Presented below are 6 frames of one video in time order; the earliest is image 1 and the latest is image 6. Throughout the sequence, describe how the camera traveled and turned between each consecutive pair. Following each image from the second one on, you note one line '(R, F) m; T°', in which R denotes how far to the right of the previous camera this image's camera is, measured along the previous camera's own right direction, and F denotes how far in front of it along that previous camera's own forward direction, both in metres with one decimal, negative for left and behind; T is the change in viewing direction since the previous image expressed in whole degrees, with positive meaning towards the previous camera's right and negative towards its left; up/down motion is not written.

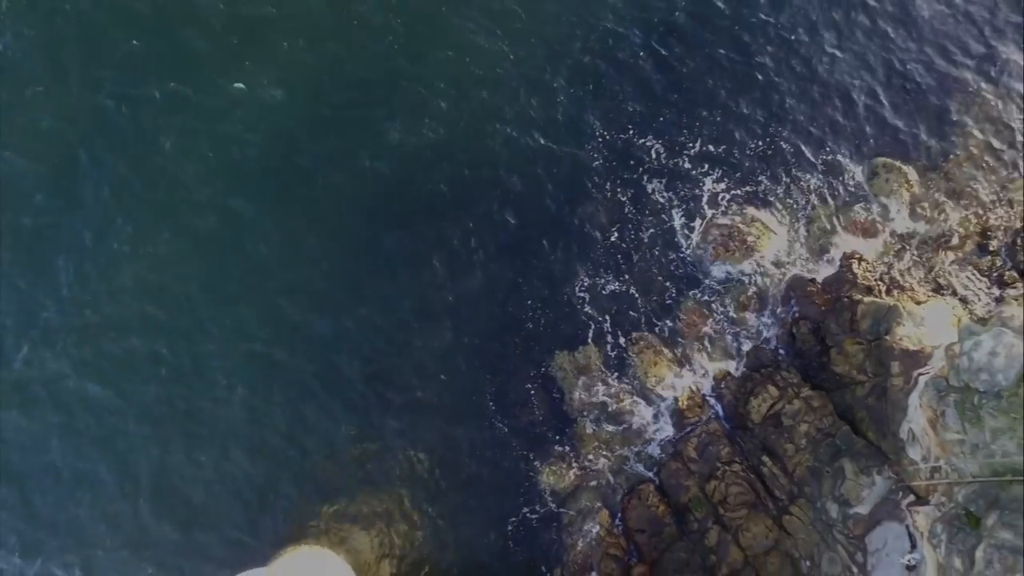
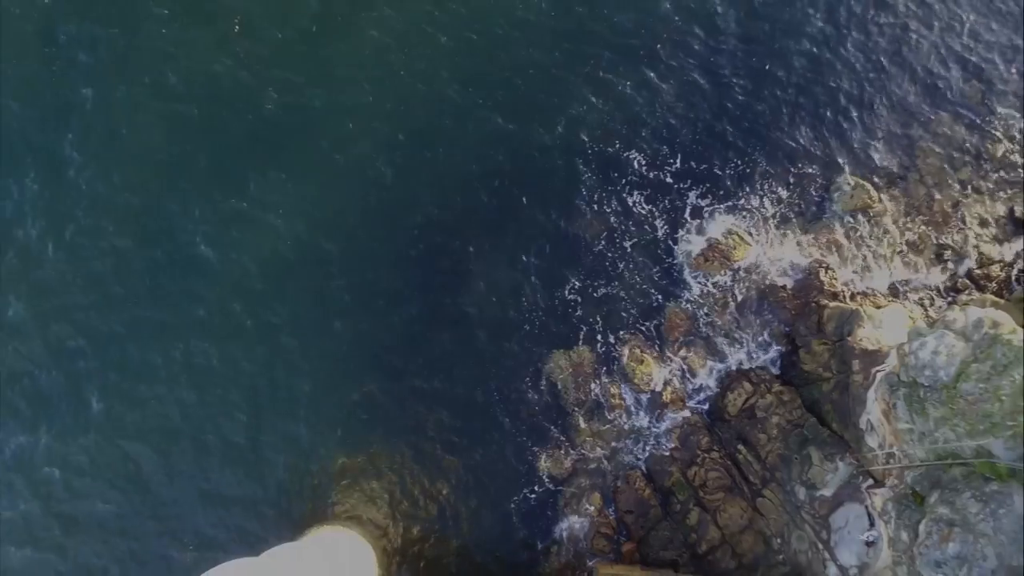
(+0.8, -2.5) m; -2°
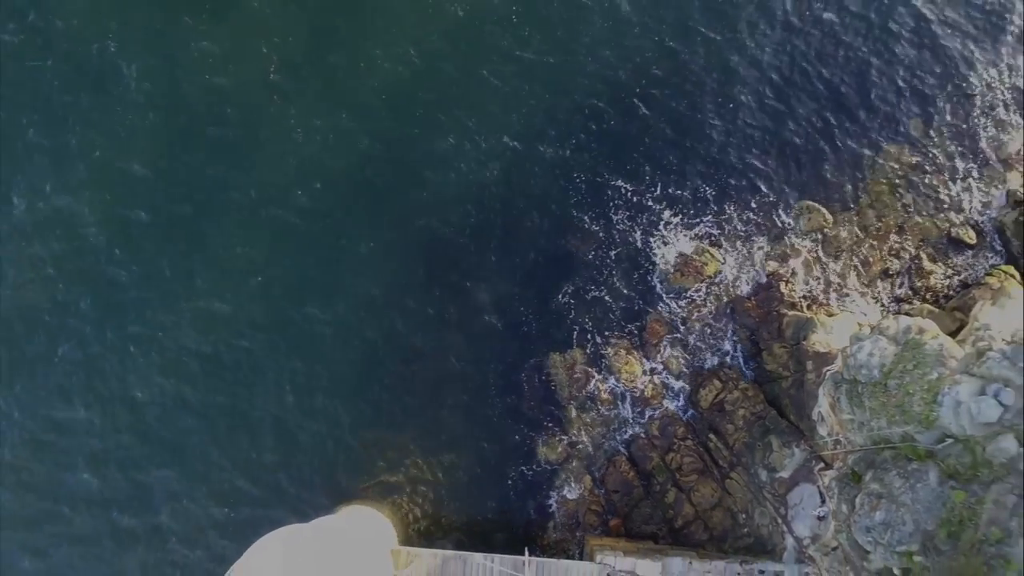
(0.0, -3.8) m; 0°
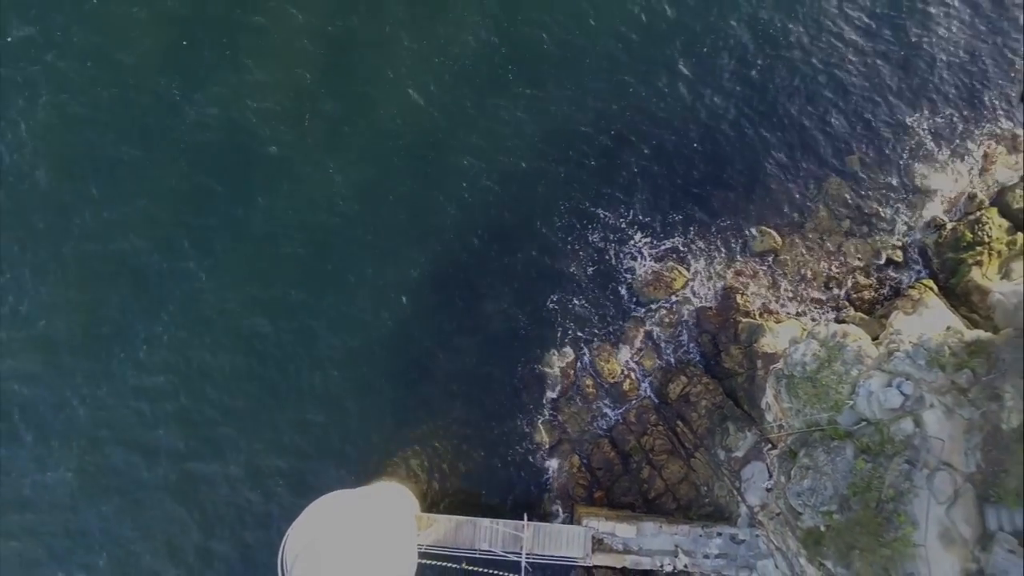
(-0.1, -5.4) m; 0°
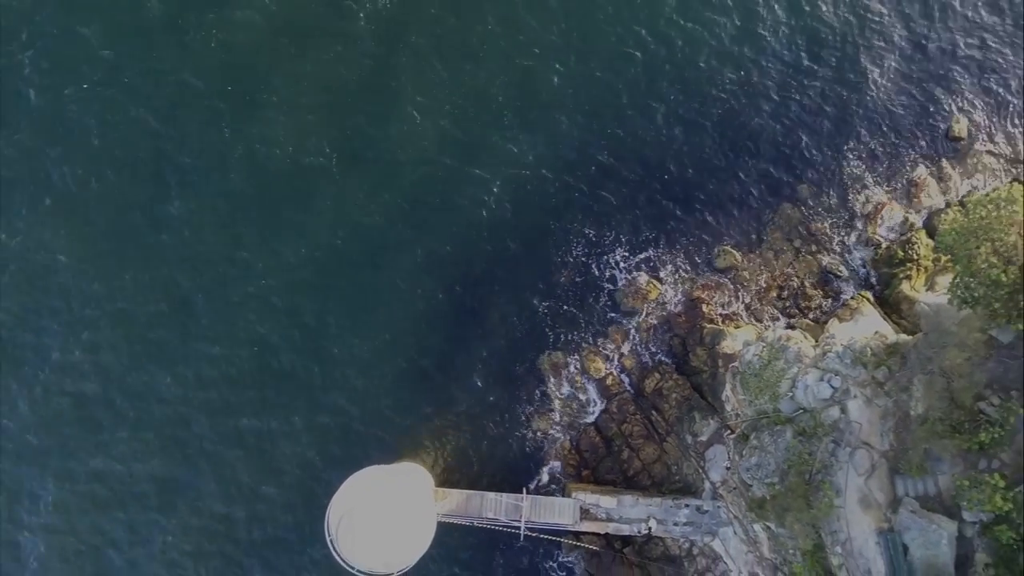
(-0.1, -6.0) m; 0°
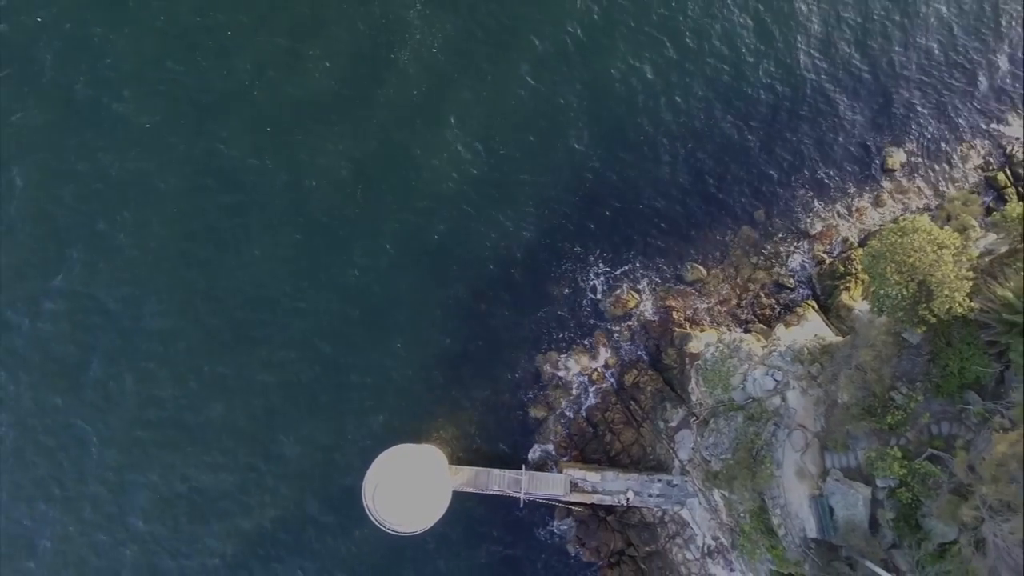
(-0.2, -7.3) m; 0°
